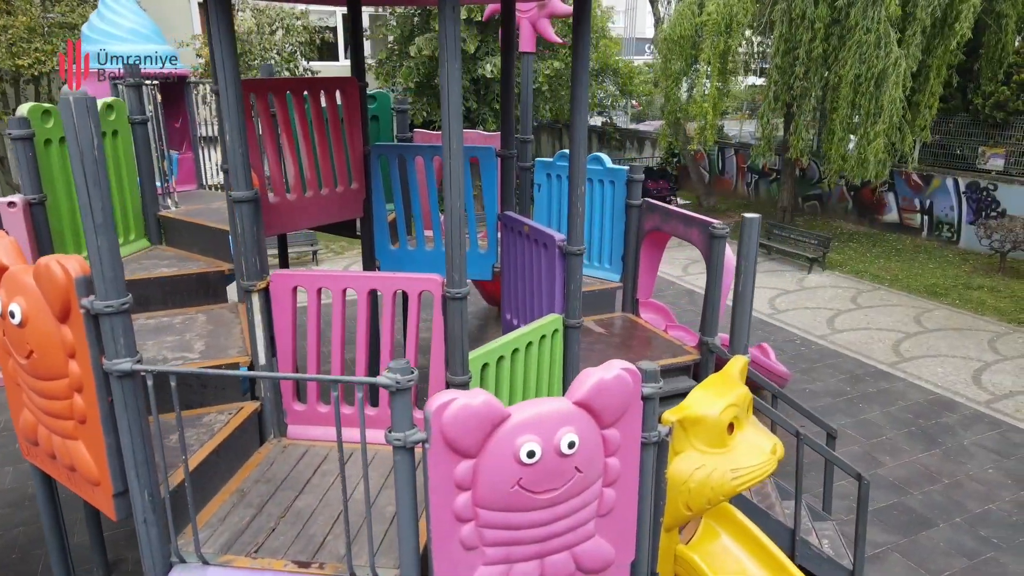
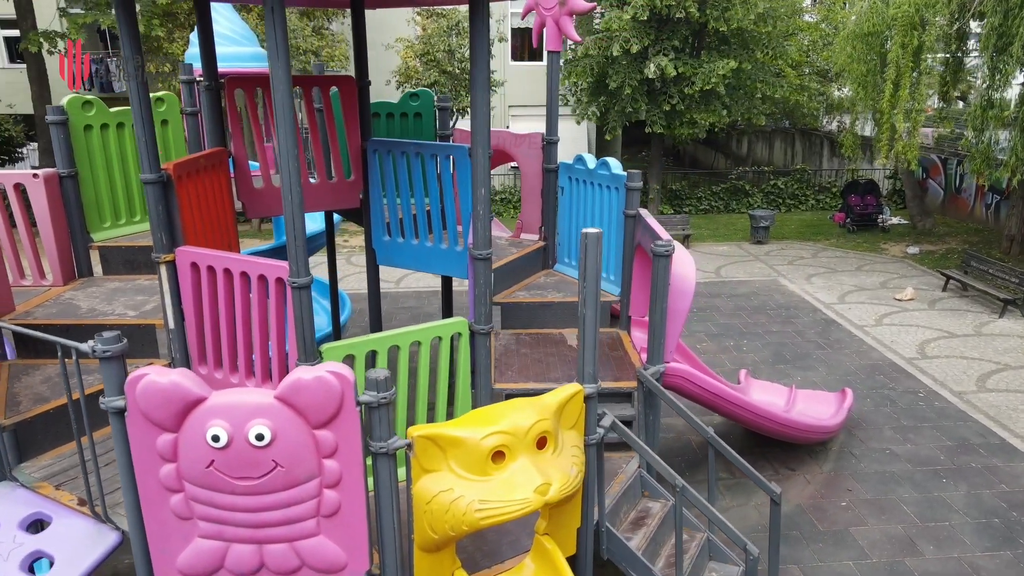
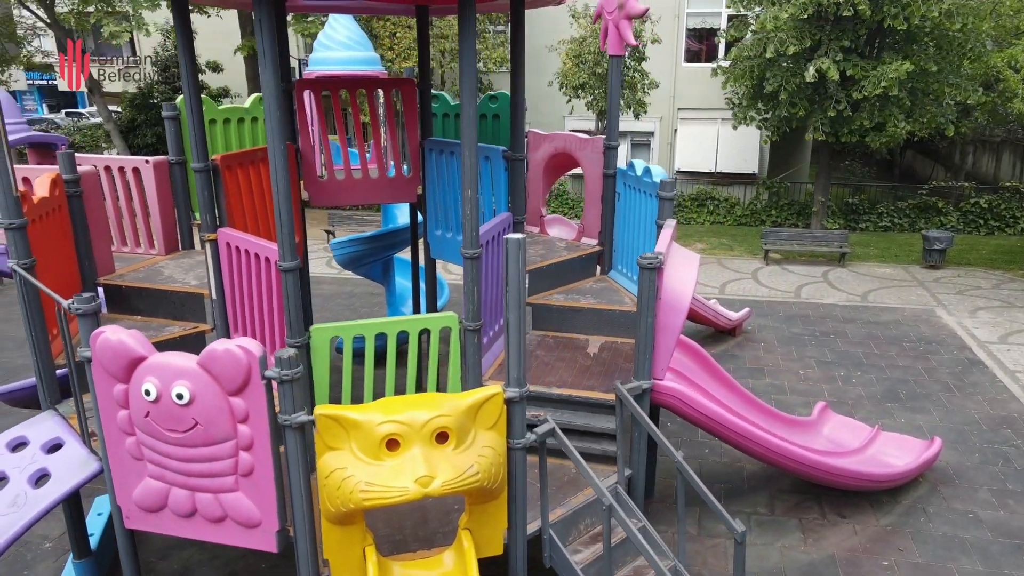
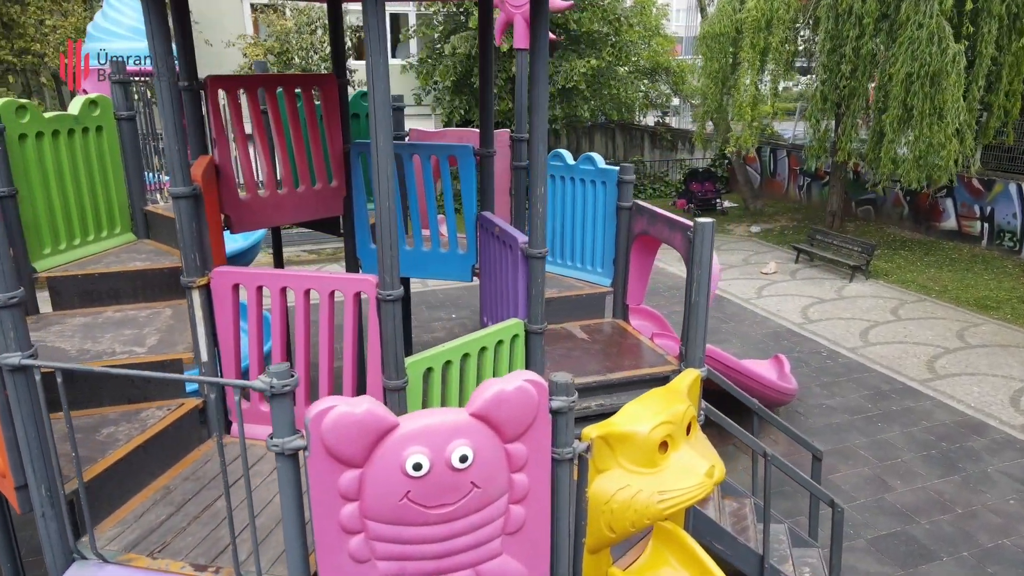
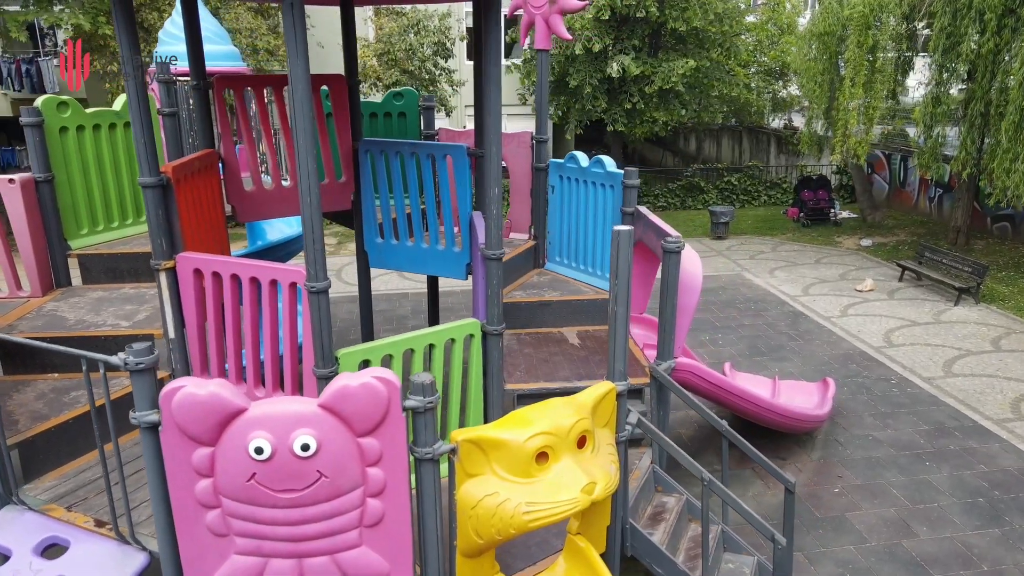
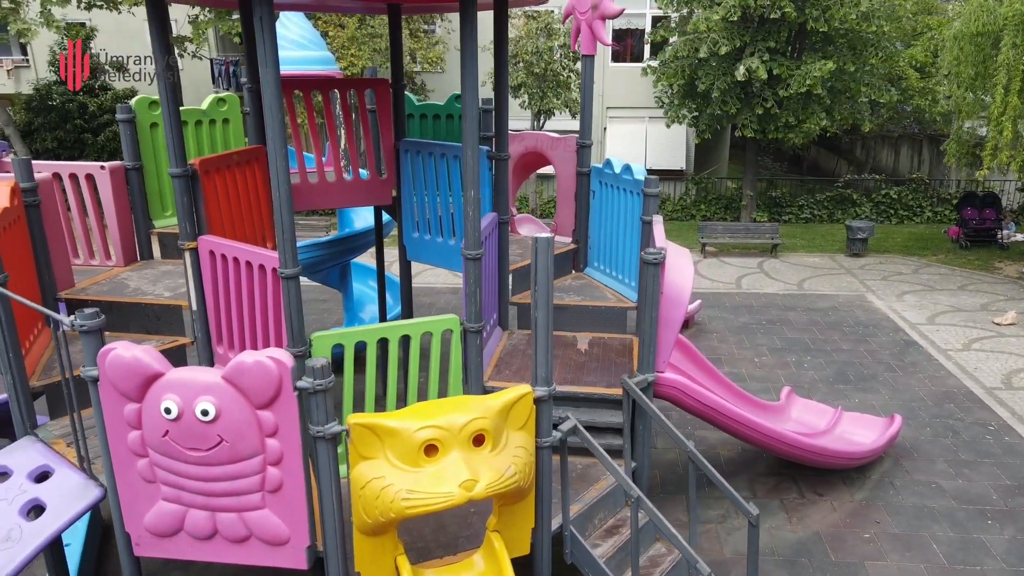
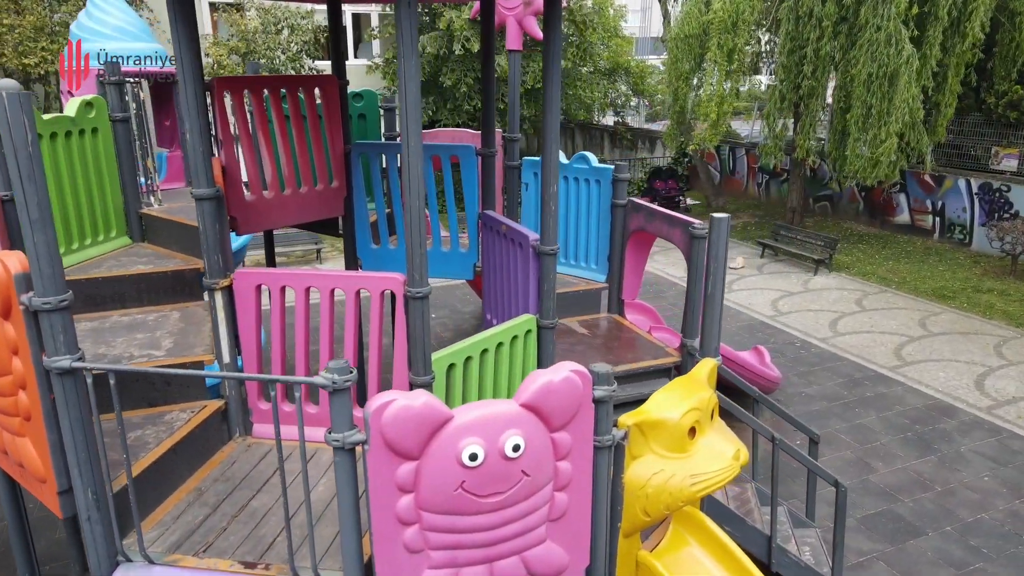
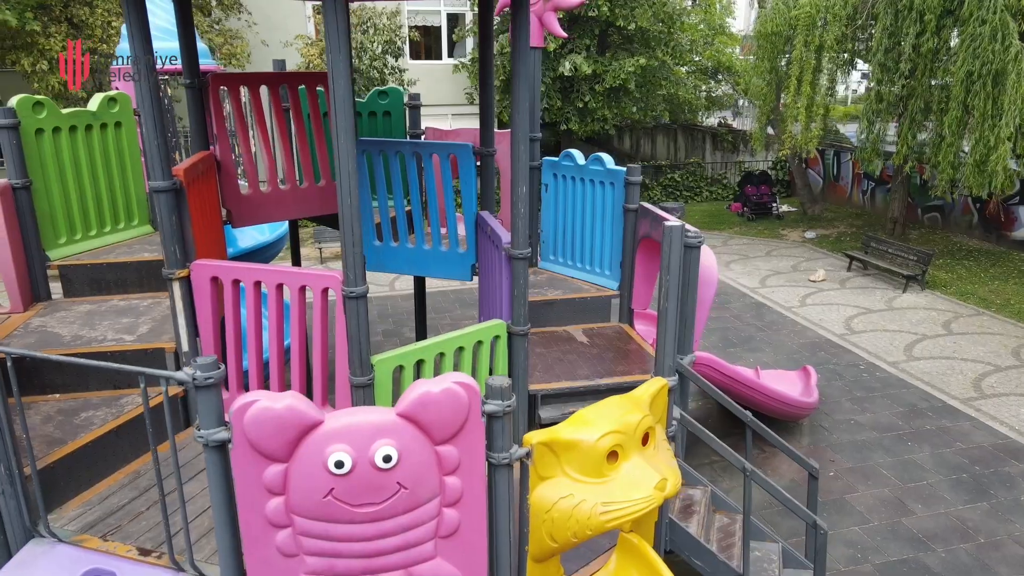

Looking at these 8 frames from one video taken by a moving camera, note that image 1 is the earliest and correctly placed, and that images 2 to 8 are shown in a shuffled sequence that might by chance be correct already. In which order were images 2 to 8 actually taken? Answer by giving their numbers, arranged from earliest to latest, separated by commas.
7, 4, 8, 5, 2, 6, 3
